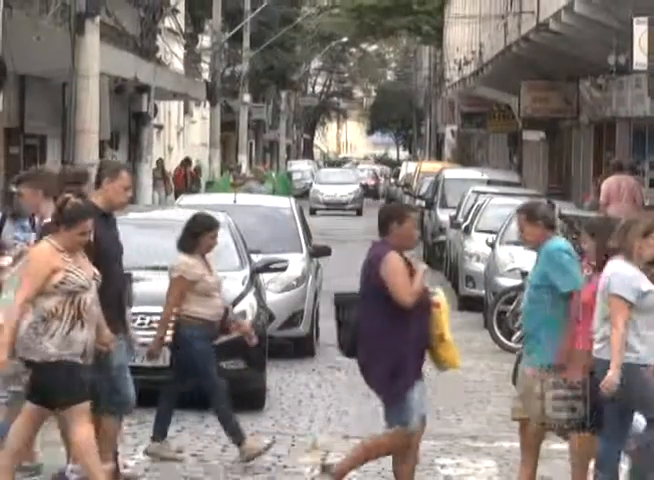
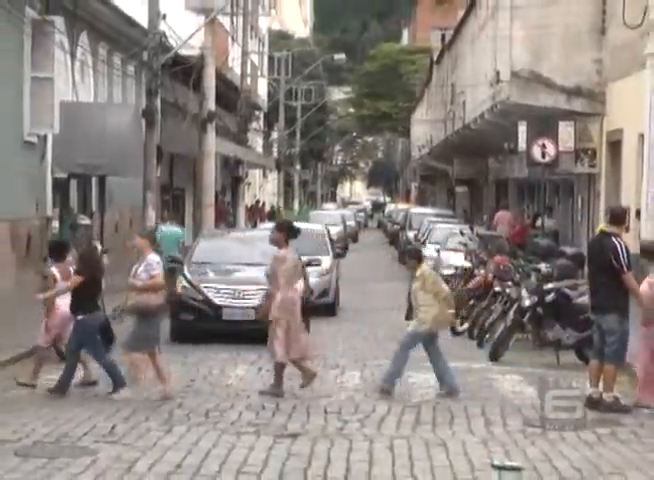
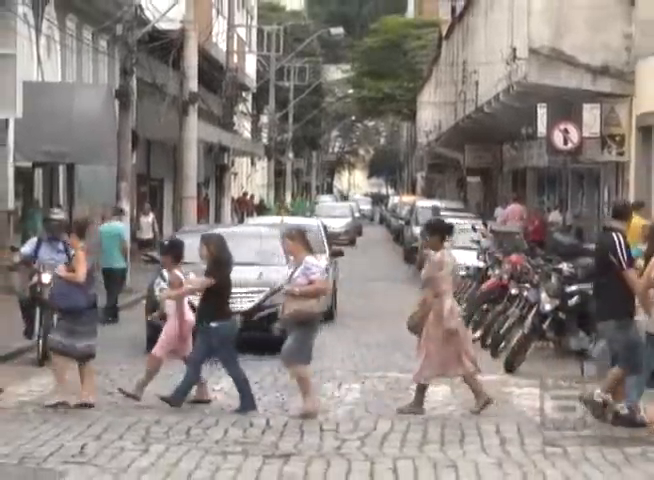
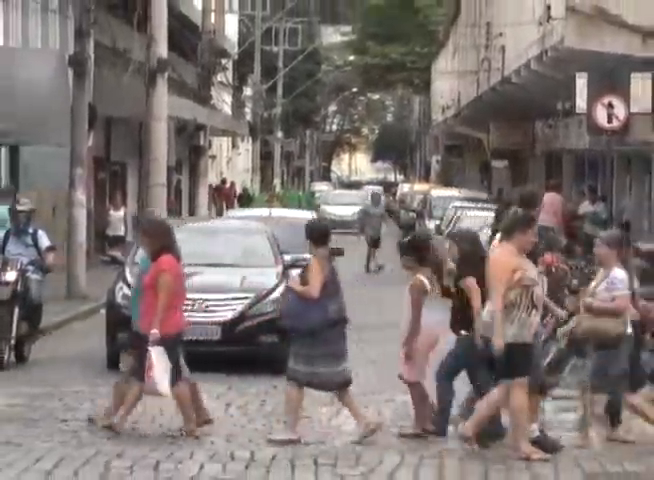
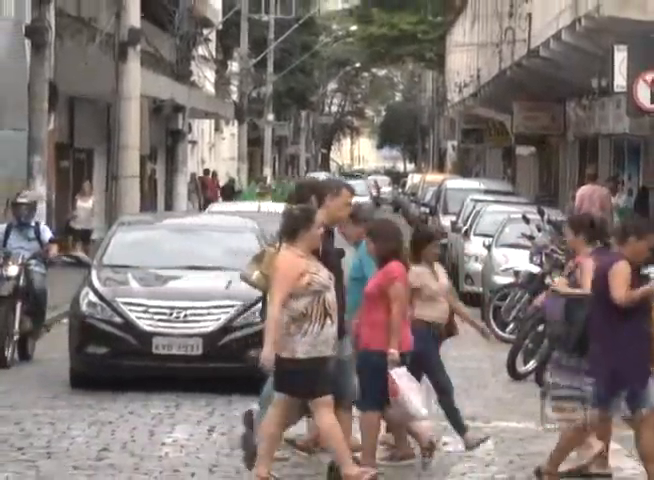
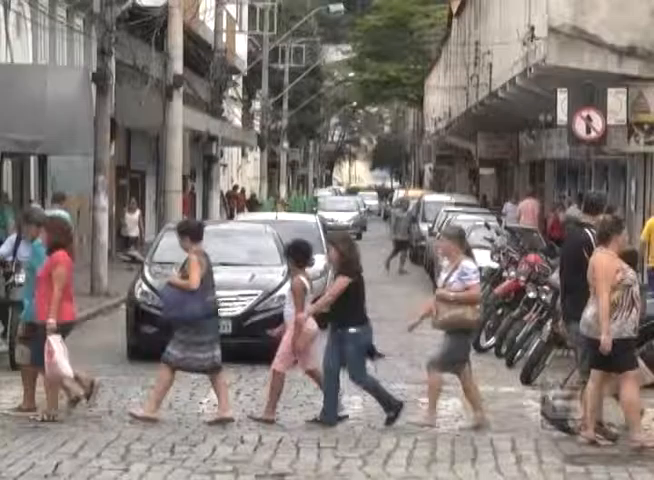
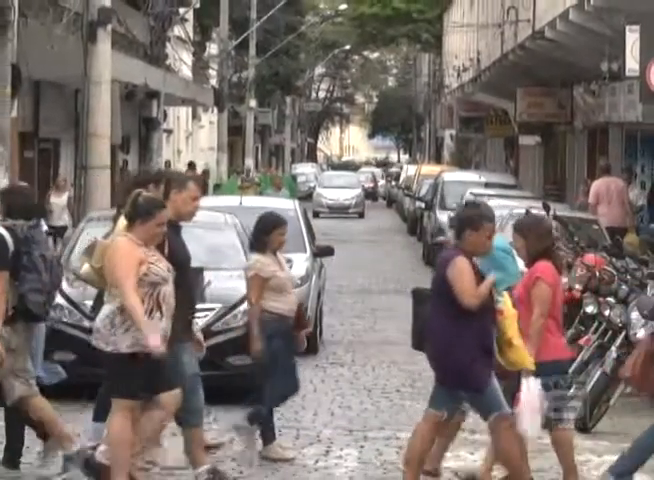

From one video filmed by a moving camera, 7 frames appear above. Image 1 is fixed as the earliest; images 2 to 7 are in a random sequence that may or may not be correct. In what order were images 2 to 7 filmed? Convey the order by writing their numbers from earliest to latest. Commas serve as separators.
7, 5, 4, 6, 3, 2
